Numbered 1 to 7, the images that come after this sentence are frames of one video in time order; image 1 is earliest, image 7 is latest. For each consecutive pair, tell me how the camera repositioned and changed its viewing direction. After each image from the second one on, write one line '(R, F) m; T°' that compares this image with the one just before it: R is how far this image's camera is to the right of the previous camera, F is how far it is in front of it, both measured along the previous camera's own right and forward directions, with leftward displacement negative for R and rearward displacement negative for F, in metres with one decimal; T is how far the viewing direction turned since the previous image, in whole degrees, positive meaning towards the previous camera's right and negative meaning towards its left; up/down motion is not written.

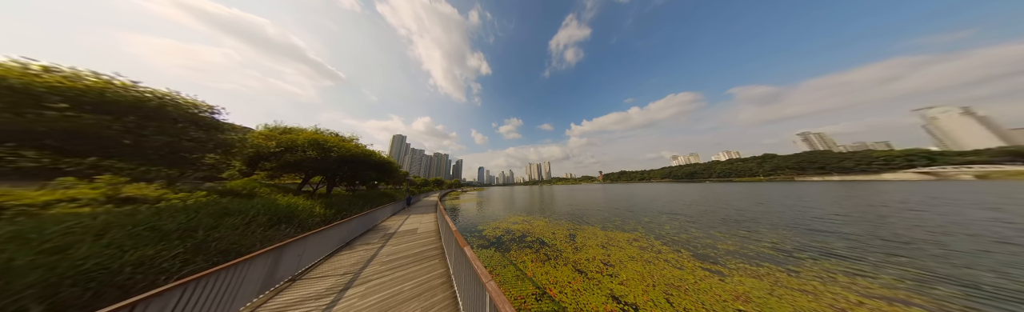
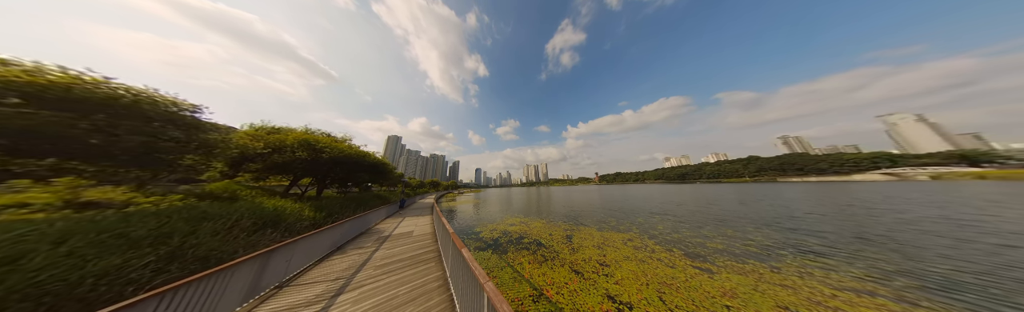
(0.0, -0.1) m; +1°
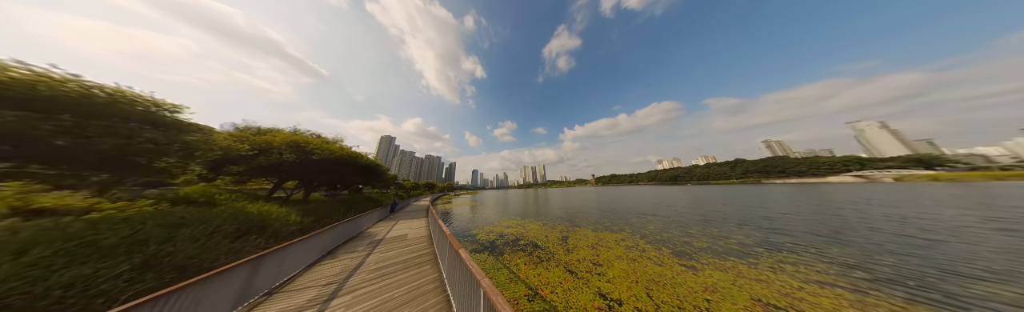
(0.0, -0.2) m; +2°
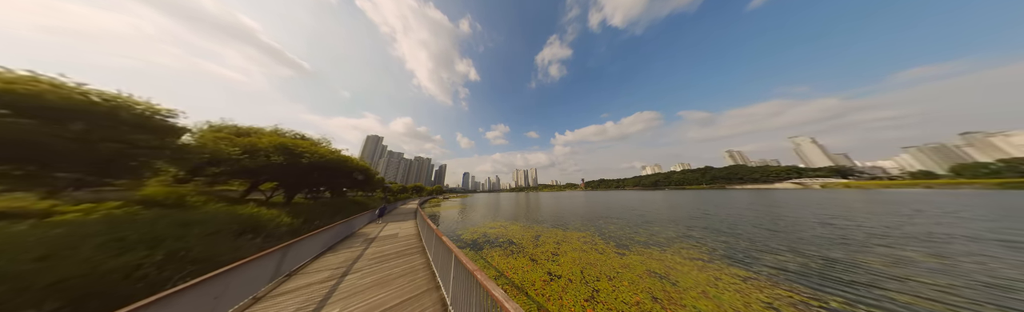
(+1.0, -1.8) m; +3°
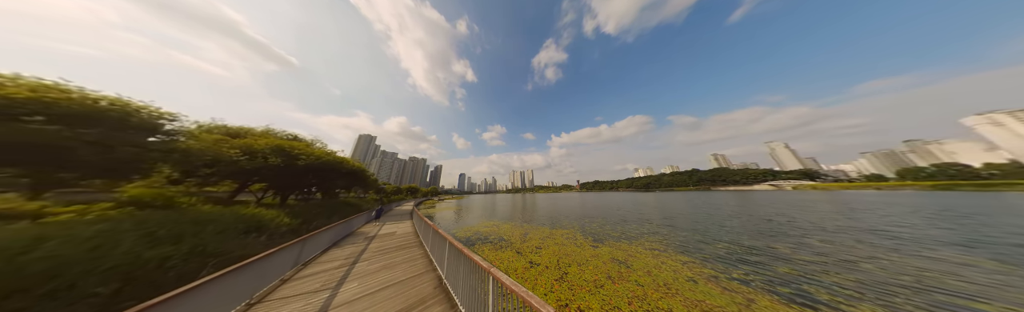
(+0.5, -1.1) m; +2°
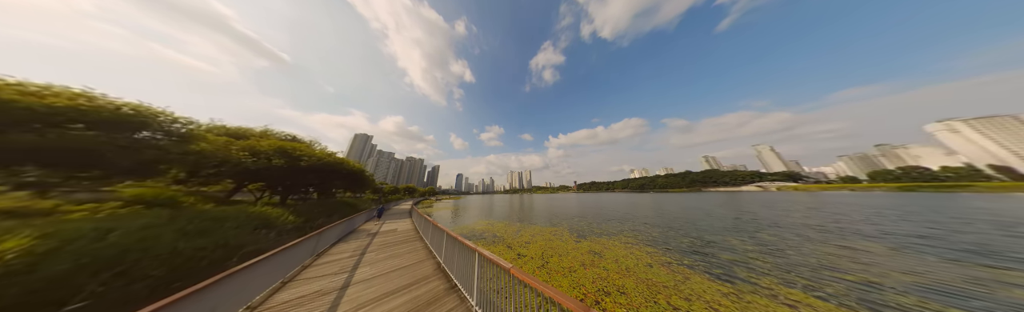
(+0.5, -1.0) m; +1°
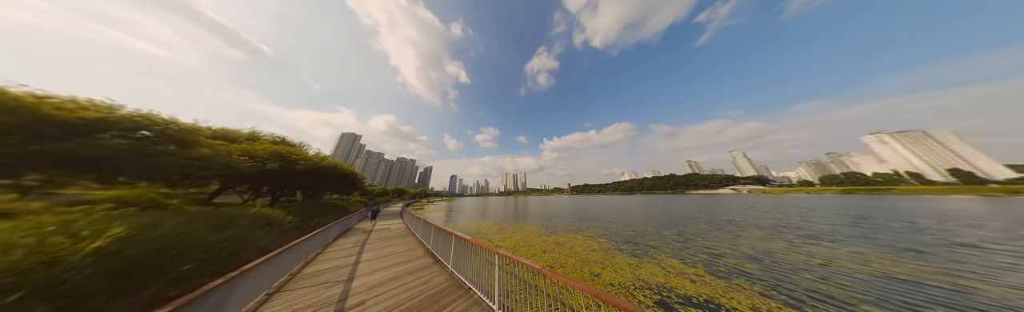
(+1.2, -1.8) m; +2°
